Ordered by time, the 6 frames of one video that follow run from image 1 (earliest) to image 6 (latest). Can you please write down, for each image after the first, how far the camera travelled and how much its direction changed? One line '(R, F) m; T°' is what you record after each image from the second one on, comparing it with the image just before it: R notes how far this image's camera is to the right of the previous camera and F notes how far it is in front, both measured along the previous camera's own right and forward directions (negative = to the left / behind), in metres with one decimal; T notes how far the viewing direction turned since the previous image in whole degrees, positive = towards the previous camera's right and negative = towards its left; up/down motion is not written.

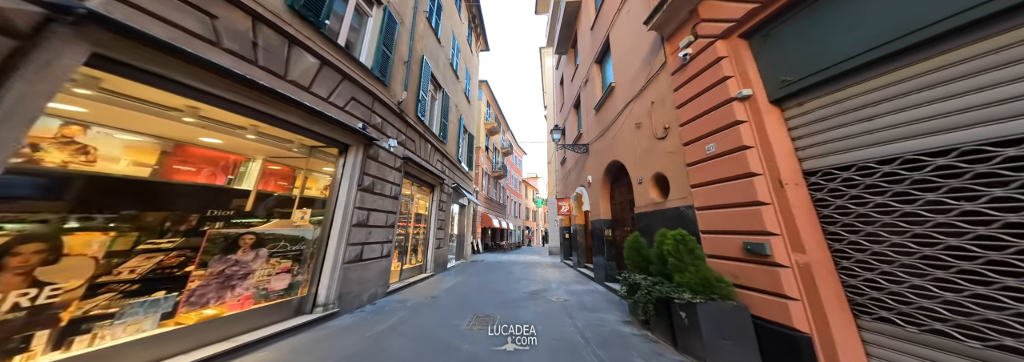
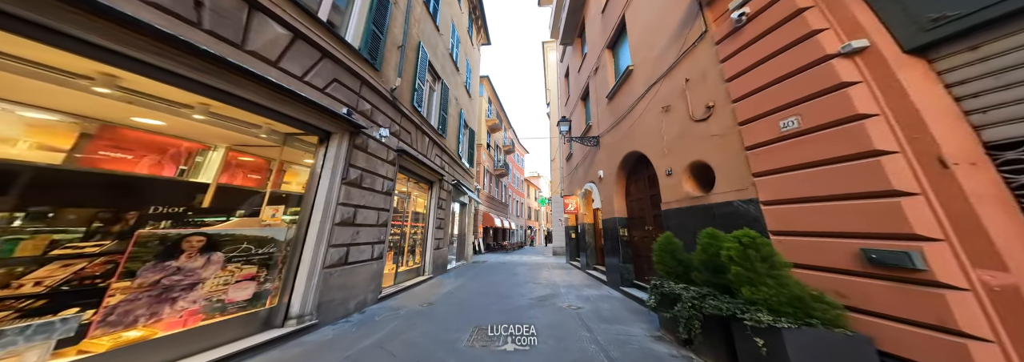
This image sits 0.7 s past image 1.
(-0.1, +0.5) m; 0°
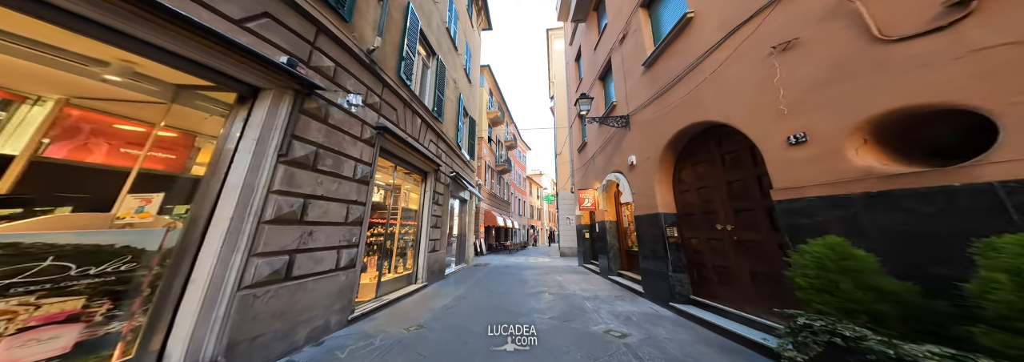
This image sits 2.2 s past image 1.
(-0.2, +1.2) m; 0°
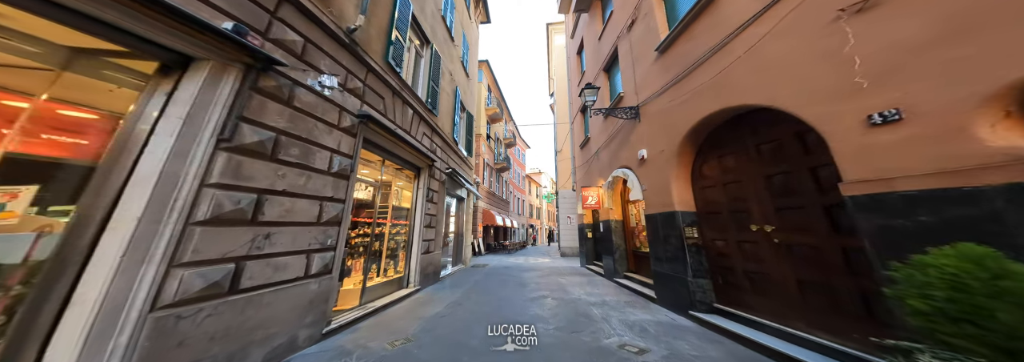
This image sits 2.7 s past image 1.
(0.0, +0.4) m; 0°
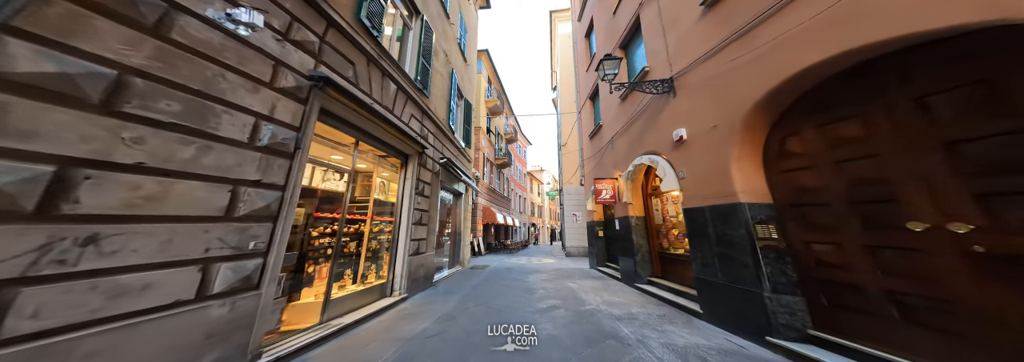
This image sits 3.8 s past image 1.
(0.0, +1.0) m; 0°
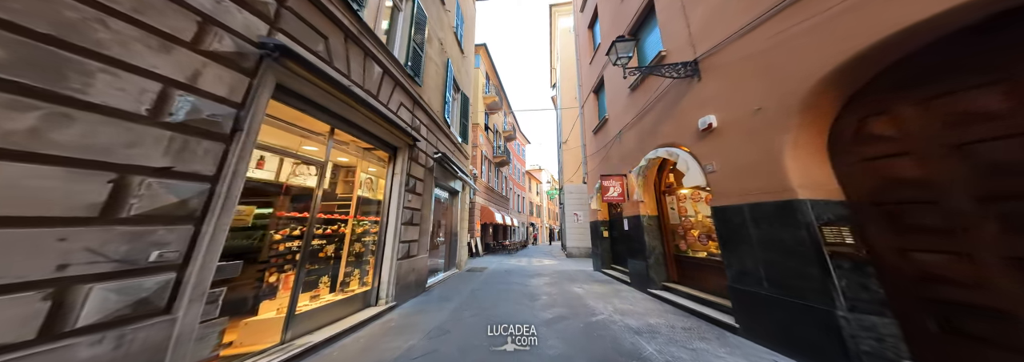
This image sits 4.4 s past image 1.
(-0.1, +0.6) m; 0°
